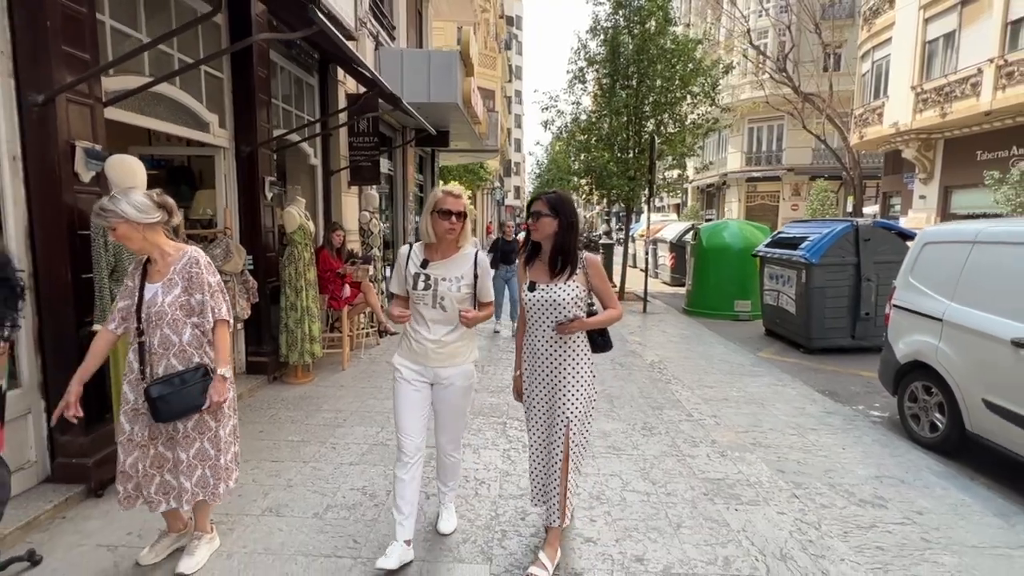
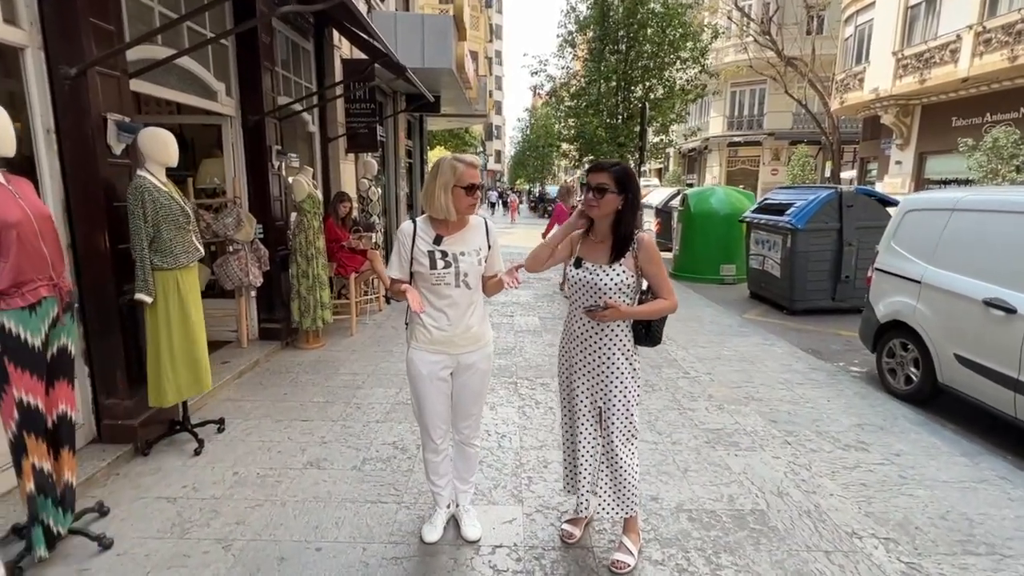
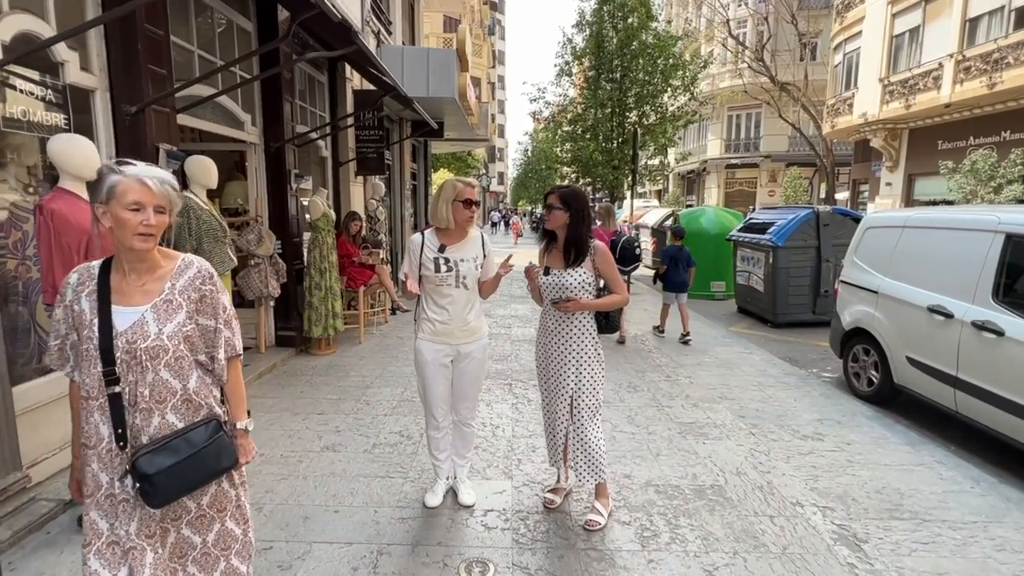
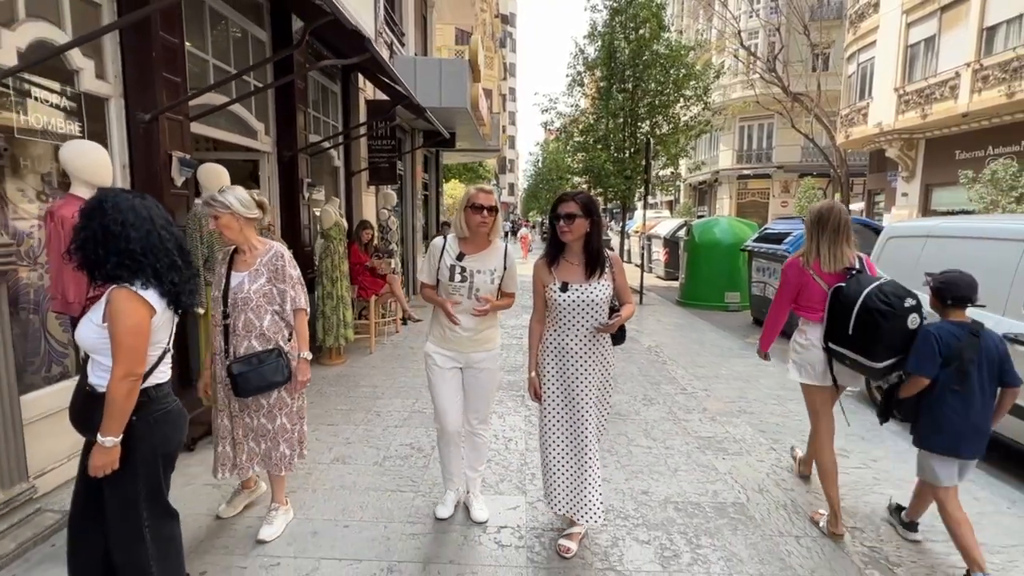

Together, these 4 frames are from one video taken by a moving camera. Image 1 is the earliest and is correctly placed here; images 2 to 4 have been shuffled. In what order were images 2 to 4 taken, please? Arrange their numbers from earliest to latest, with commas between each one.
4, 3, 2
